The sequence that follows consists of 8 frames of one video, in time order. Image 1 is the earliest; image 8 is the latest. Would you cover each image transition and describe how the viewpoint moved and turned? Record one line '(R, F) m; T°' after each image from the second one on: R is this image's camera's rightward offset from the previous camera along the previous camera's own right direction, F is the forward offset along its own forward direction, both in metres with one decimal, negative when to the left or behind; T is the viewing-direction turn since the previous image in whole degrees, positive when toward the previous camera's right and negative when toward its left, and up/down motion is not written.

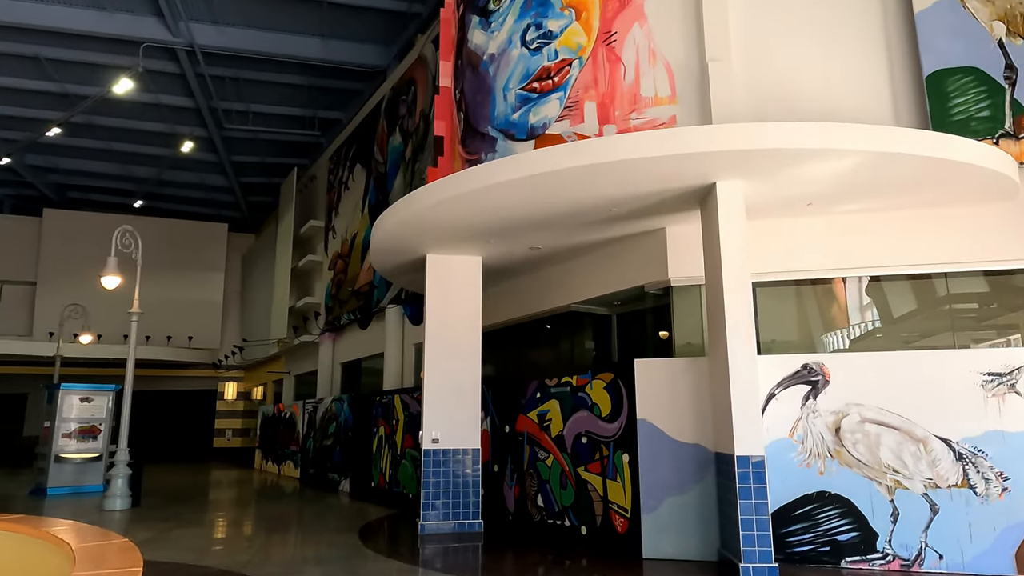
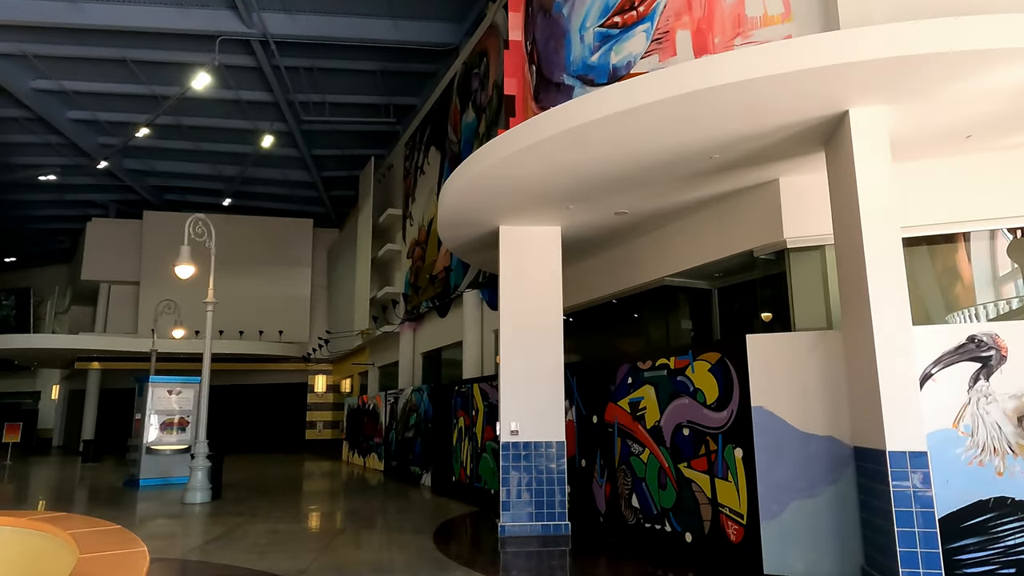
(0.0, +0.8) m; -7°
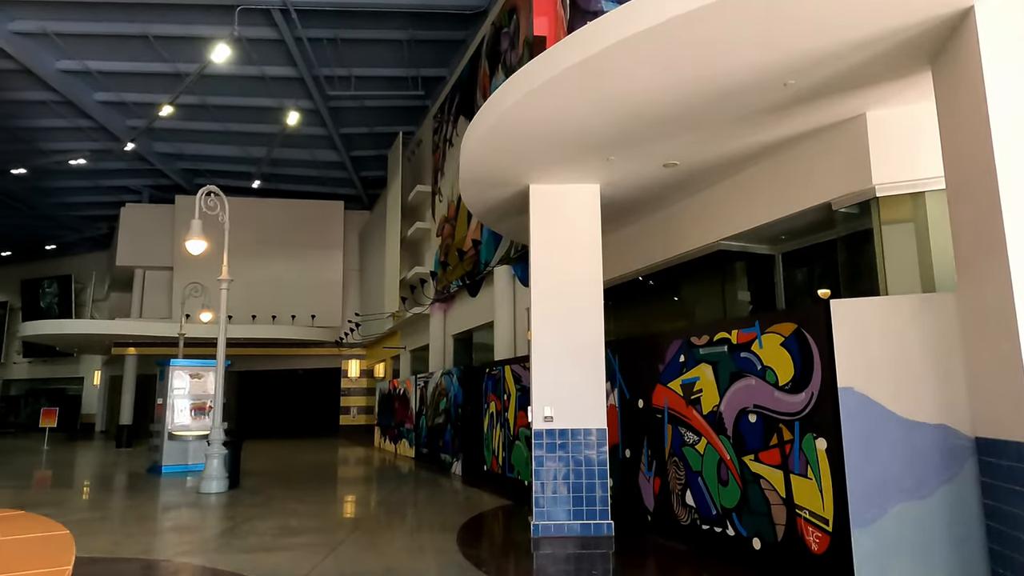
(0.0, +0.8) m; -3°
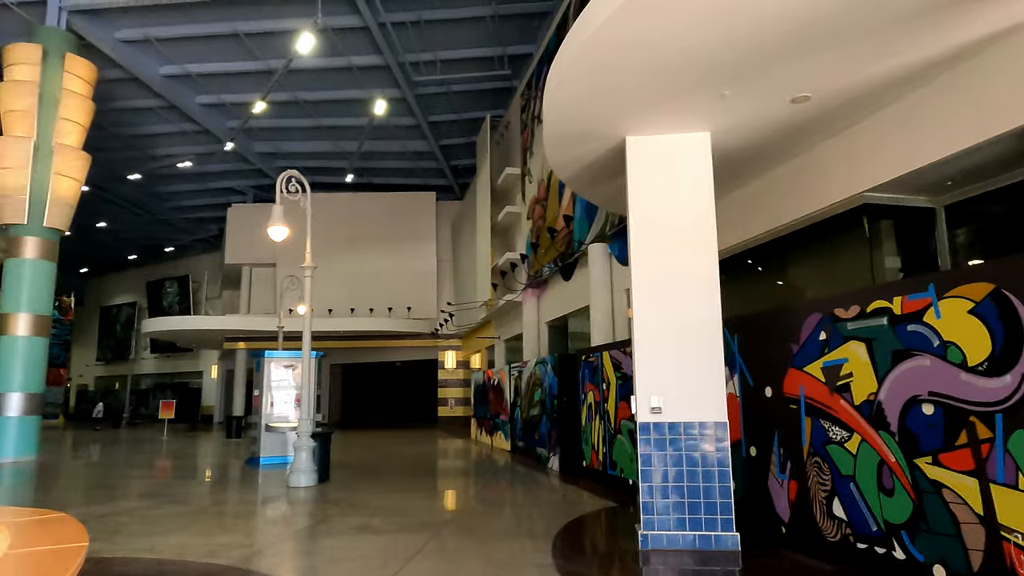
(0.0, +0.7) m; -8°
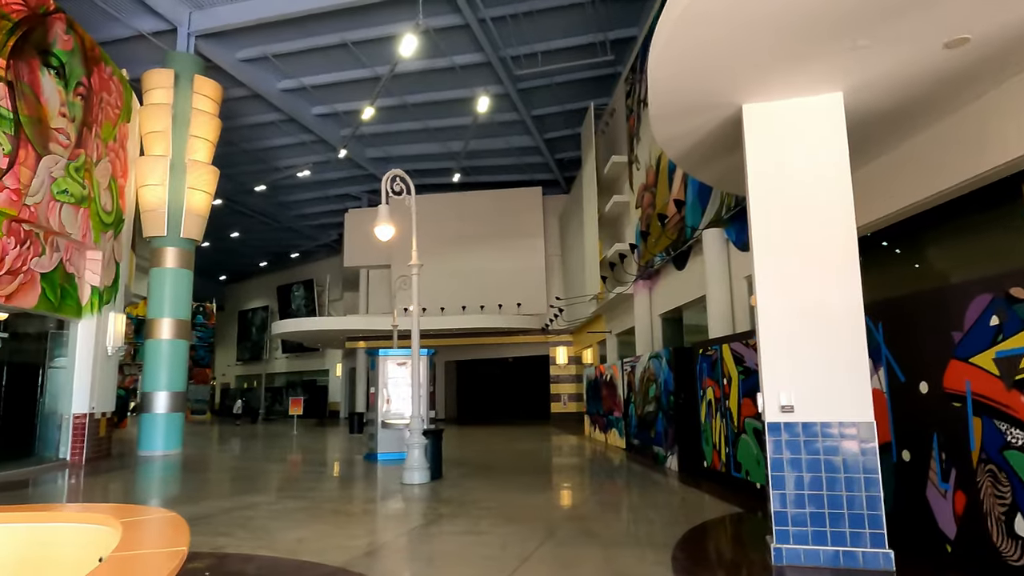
(0.0, +0.3) m; -10°
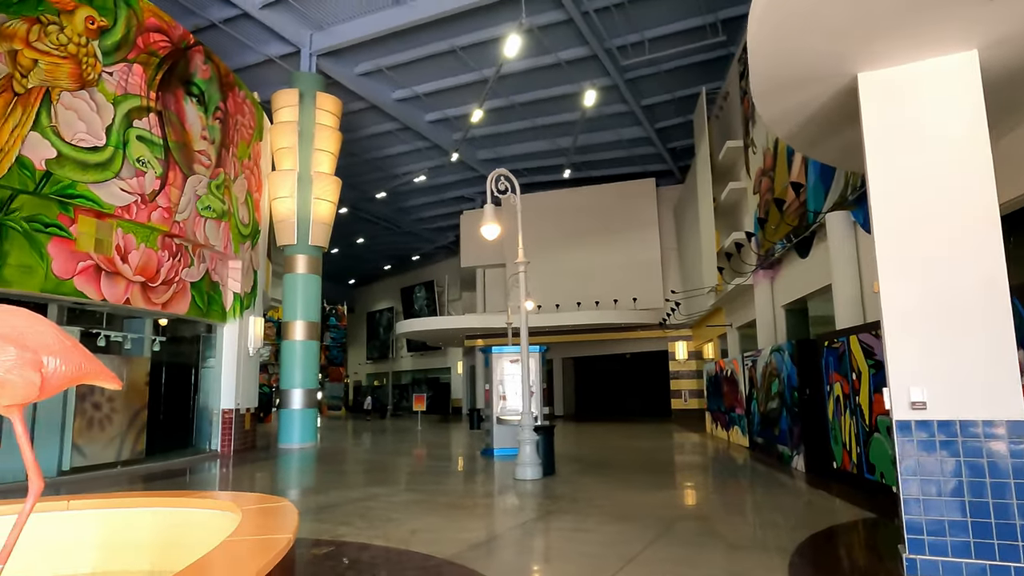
(+0.1, 0.0) m; -10°
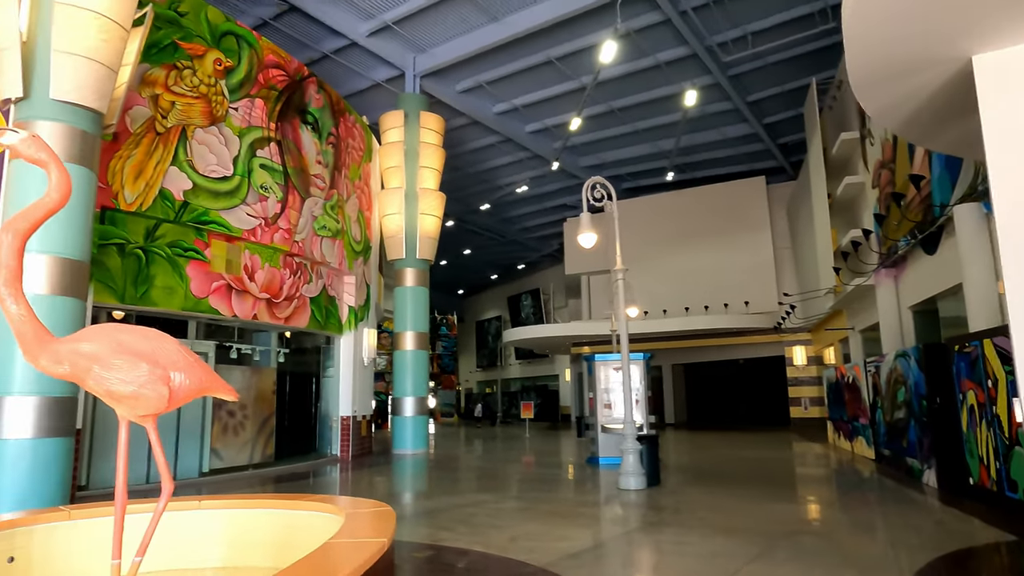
(+0.1, 0.0) m; -9°
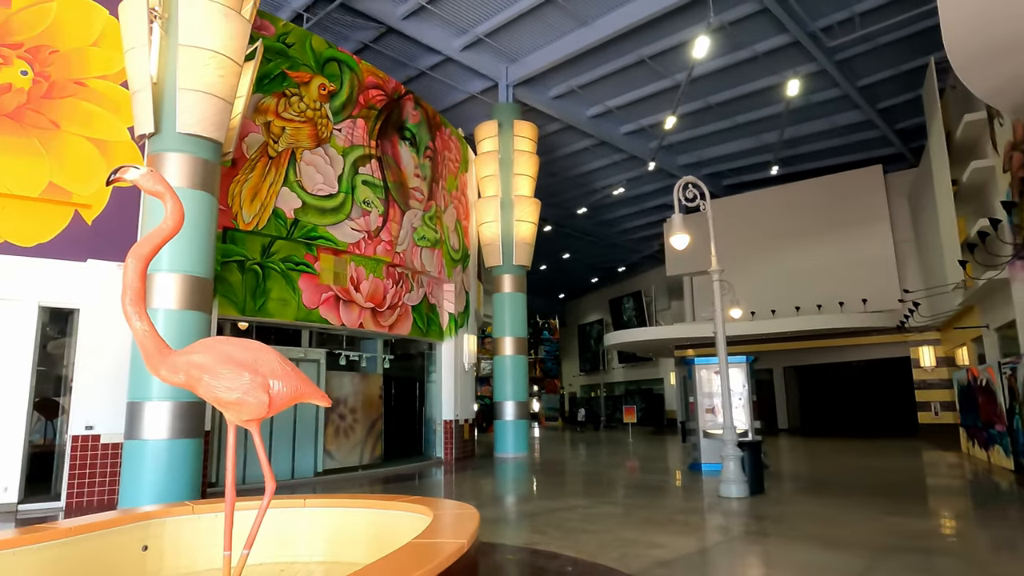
(+0.1, -0.1) m; -9°
